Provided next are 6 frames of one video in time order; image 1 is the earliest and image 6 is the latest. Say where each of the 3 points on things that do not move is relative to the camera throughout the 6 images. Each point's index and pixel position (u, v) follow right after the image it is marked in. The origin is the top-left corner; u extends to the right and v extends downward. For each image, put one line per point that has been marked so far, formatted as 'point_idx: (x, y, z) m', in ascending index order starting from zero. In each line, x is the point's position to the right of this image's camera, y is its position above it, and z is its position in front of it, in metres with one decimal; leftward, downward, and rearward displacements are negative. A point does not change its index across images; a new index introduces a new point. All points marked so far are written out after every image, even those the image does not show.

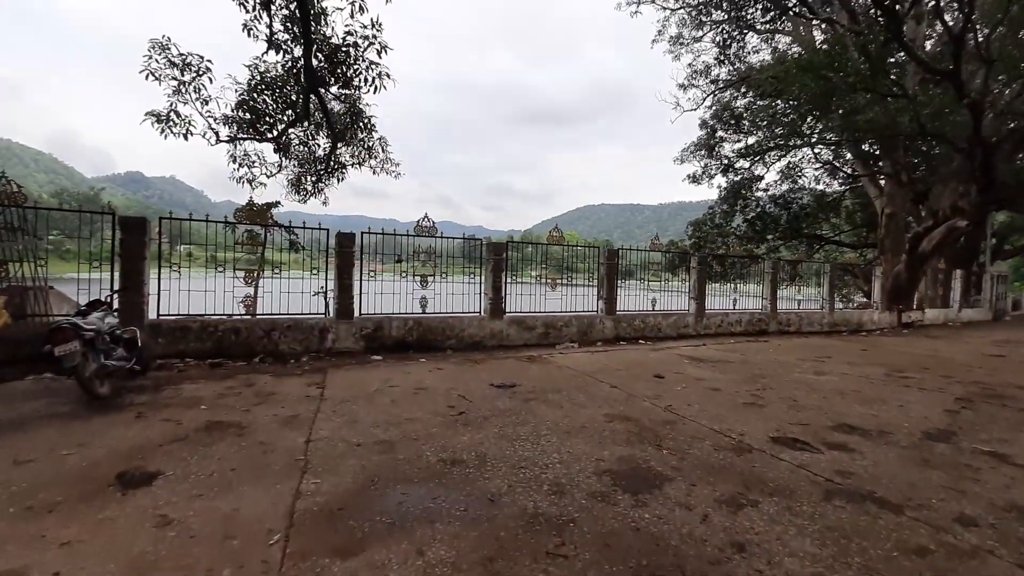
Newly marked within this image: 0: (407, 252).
0: (-1.5, +0.5, +7.4) m
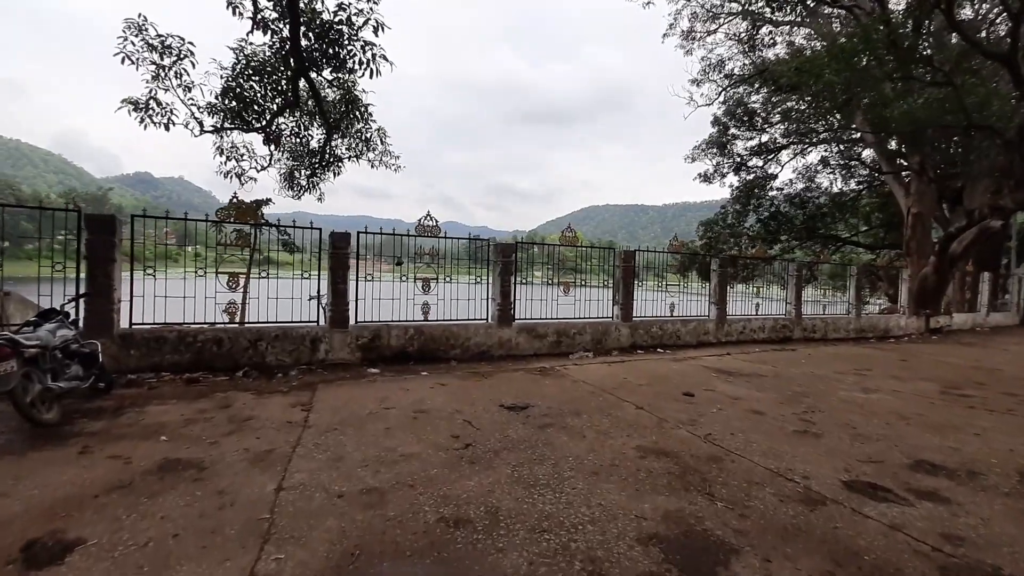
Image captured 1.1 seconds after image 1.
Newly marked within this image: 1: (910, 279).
0: (-1.4, +0.5, +6.7) m
1: (+10.1, +0.2, +13.0) m
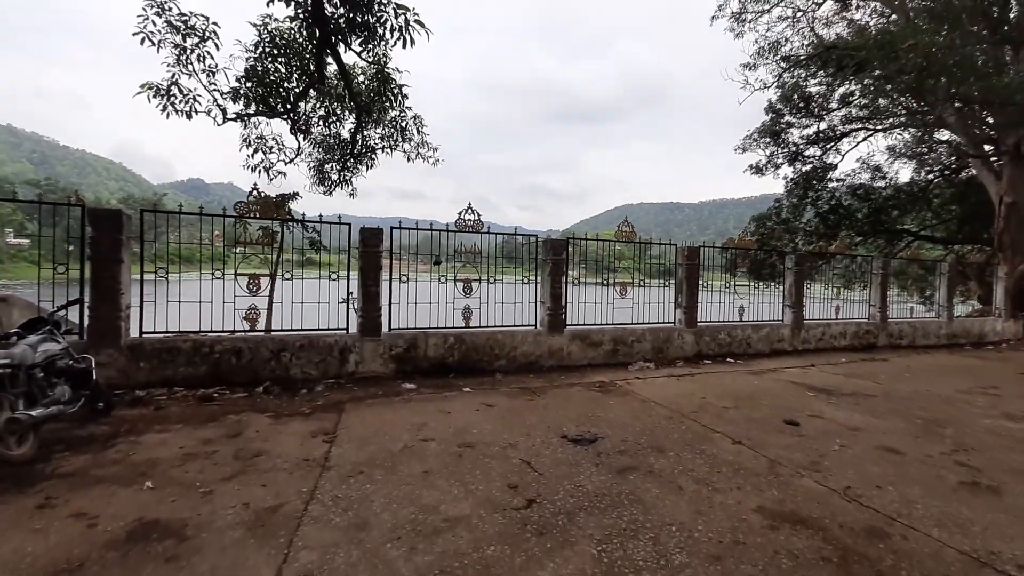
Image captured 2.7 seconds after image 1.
0: (-0.7, +0.4, +6.0) m
1: (+11.1, +0.2, +11.5) m
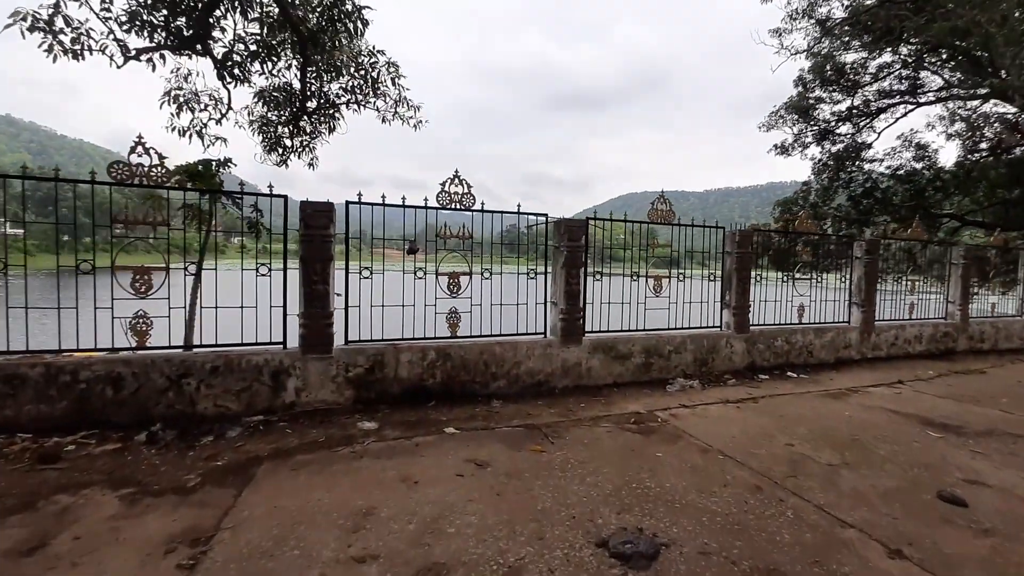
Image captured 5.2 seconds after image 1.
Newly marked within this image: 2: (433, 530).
0: (-0.7, +0.5, +4.4) m
1: (+11.2, +0.4, +9.8) m
2: (-0.4, -1.1, +2.3) m
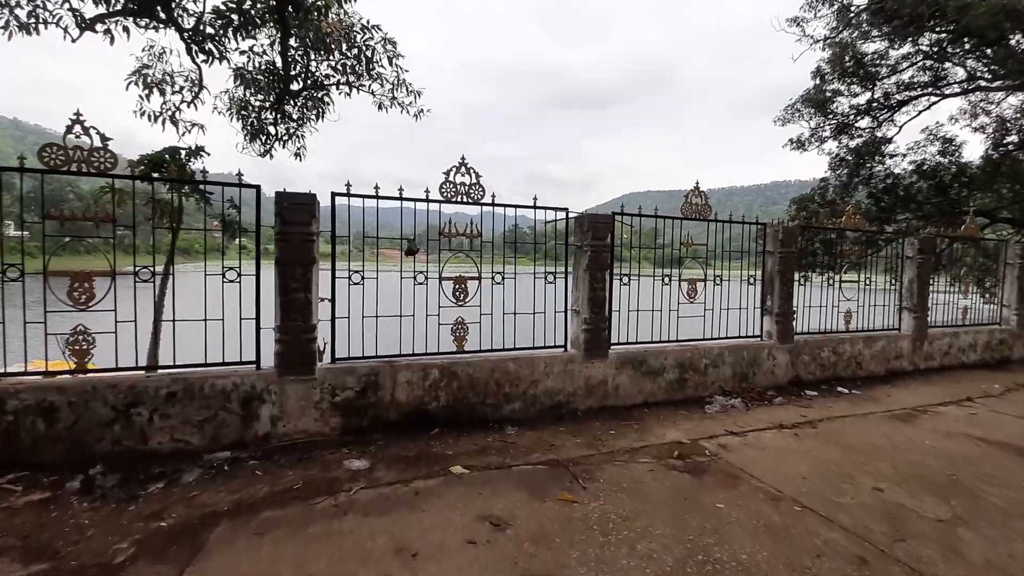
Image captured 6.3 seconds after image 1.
0: (-0.6, +0.4, +3.8) m
1: (+11.4, +0.4, +9.1) m
2: (-0.2, -1.1, +1.6) m
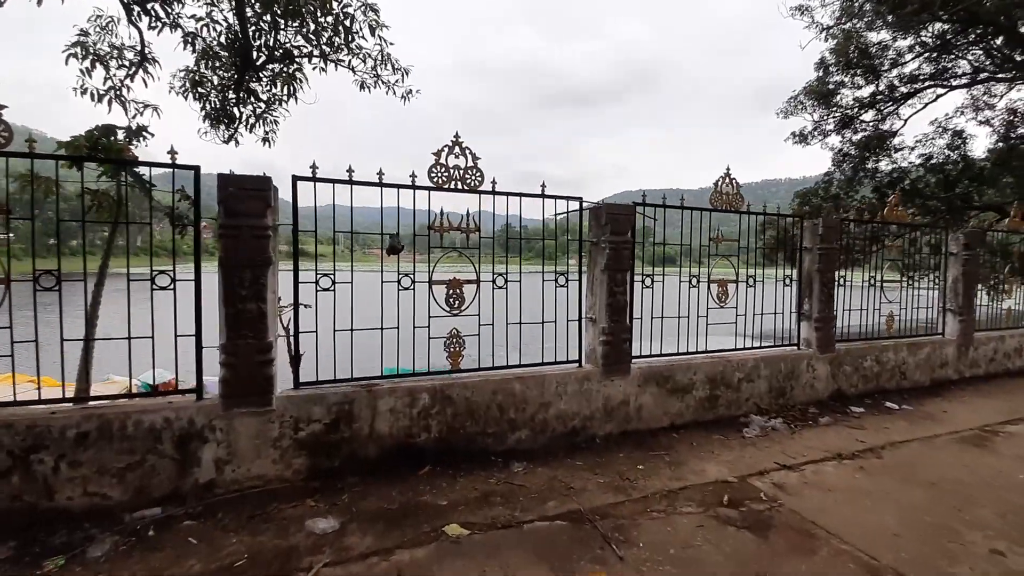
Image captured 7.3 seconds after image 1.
0: (-0.6, +0.4, +3.1) m
1: (+11.3, +0.4, +8.6) m
2: (-0.2, -1.2, +1.0) m
